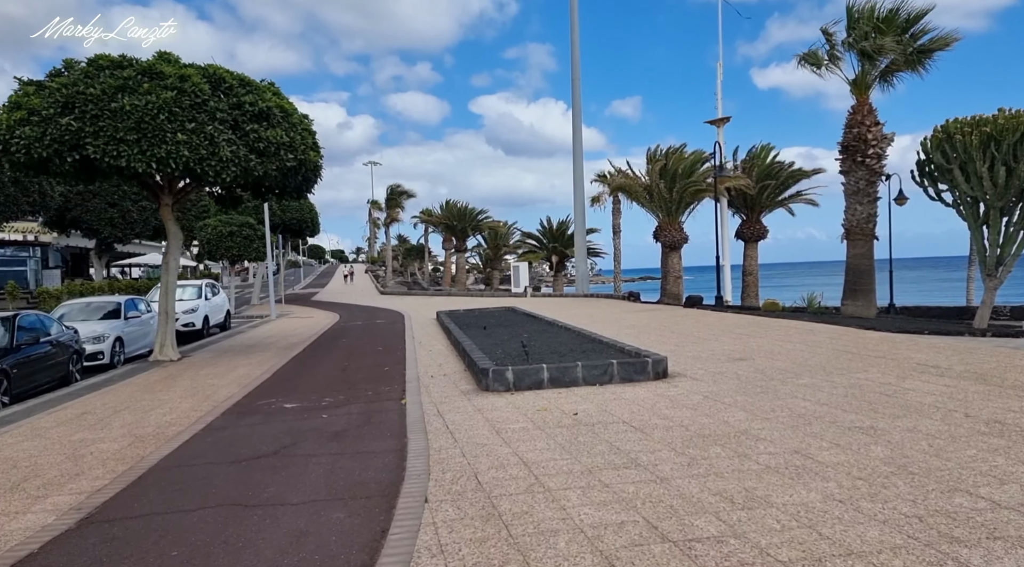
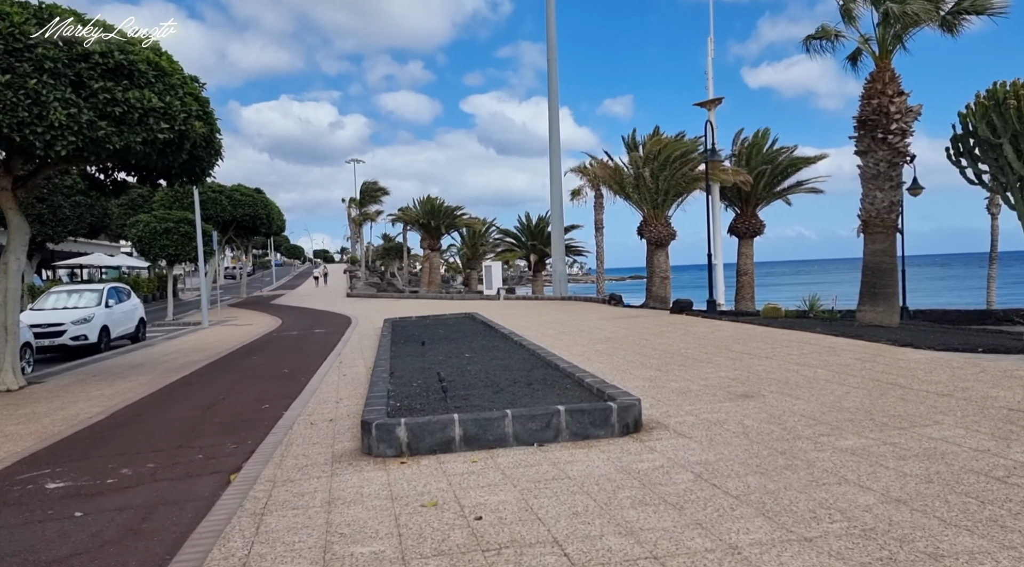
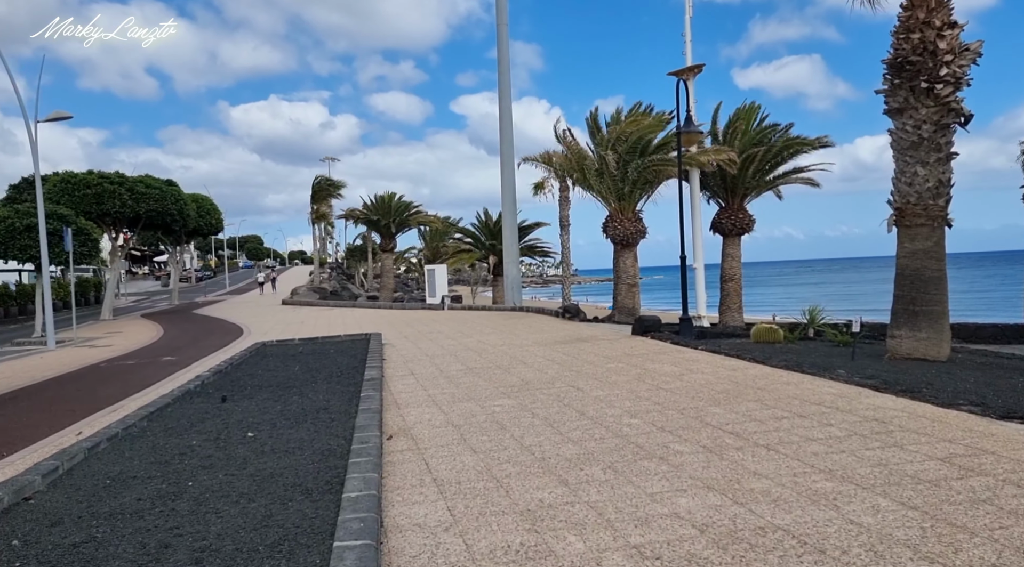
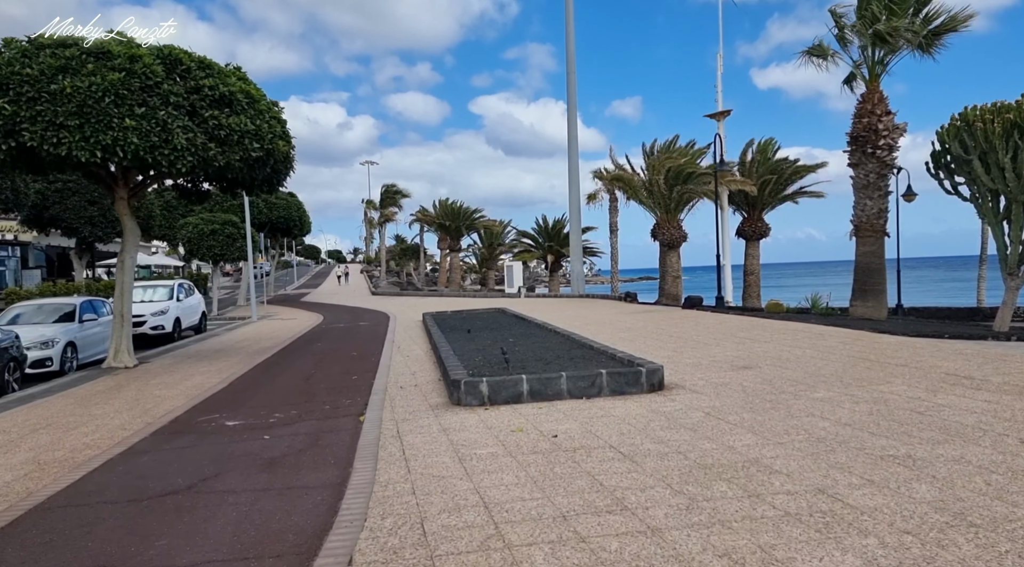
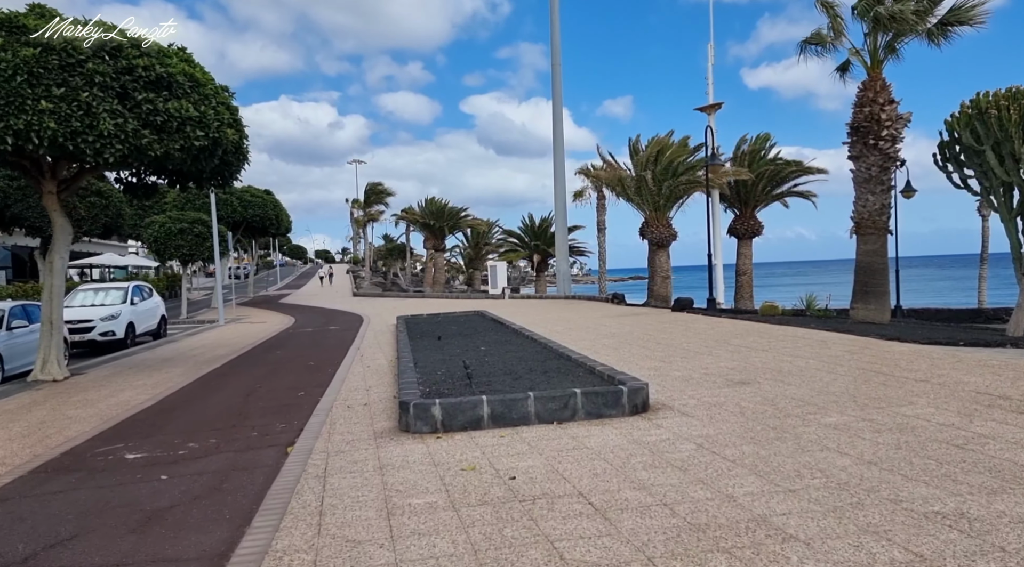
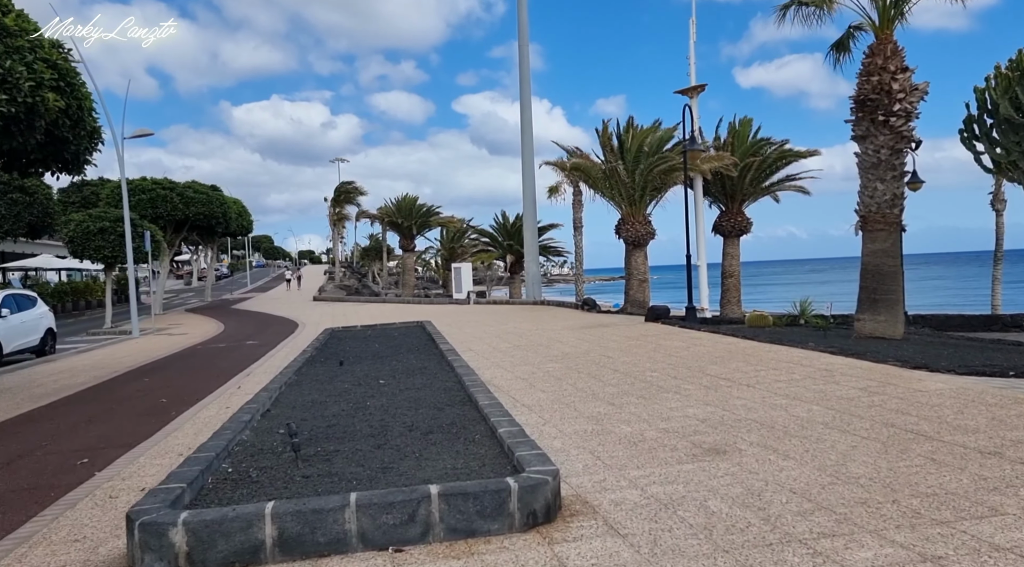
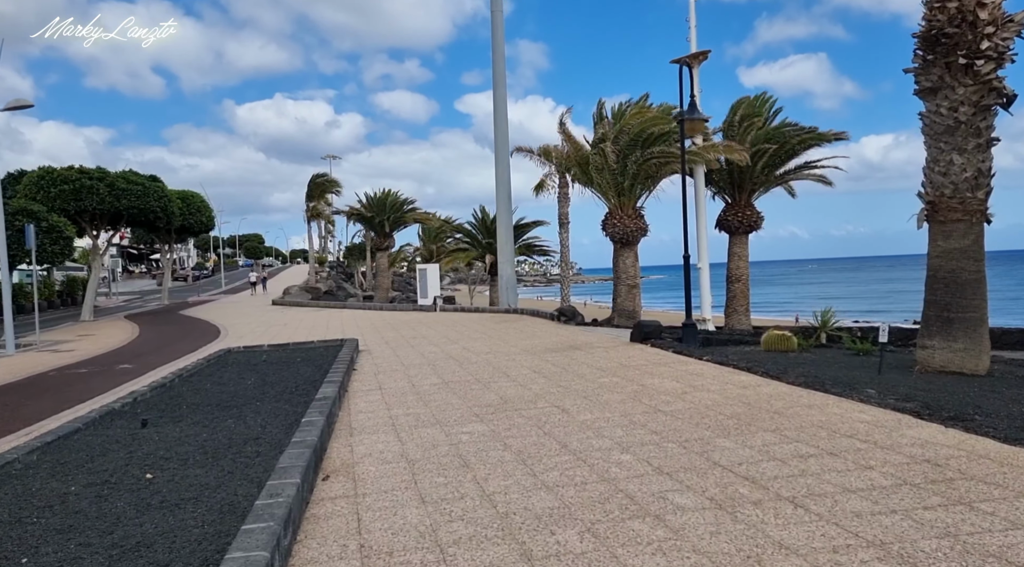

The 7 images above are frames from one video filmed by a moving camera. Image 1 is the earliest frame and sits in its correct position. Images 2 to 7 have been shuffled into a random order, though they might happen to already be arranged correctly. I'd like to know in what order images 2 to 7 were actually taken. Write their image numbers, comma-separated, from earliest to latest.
4, 5, 2, 6, 3, 7
